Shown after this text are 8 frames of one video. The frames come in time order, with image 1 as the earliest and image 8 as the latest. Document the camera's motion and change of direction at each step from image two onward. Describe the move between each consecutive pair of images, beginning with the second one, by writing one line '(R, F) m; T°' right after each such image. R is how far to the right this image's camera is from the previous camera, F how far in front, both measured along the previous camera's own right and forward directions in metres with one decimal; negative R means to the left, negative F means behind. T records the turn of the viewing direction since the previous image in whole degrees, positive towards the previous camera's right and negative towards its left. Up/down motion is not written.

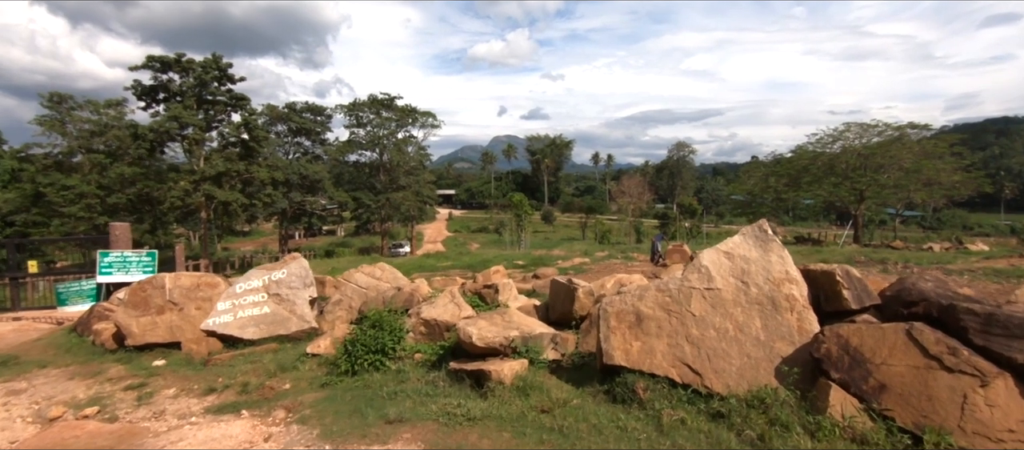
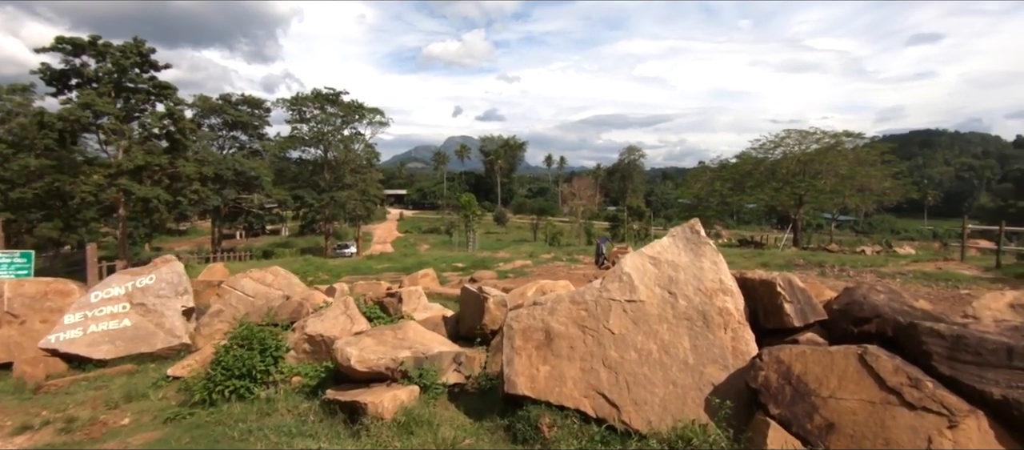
(+0.7, +1.2) m; +5°
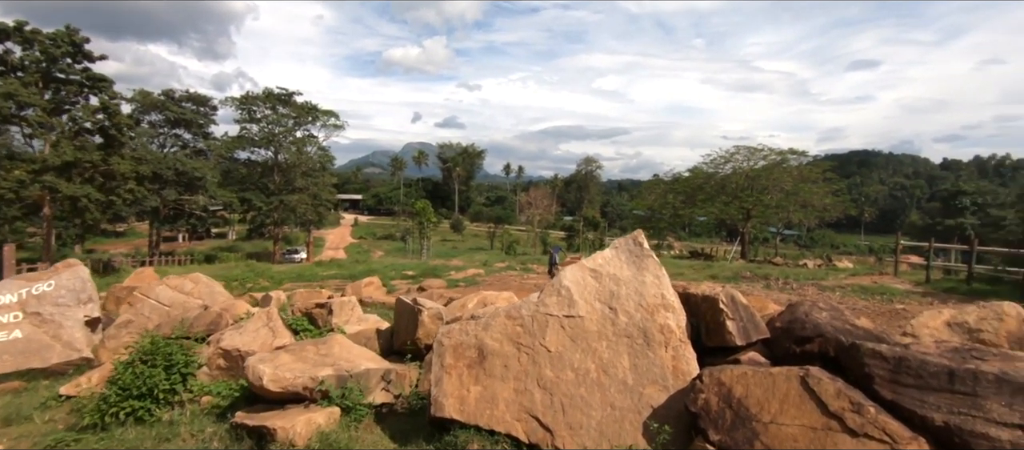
(+0.2, +0.4) m; +4°
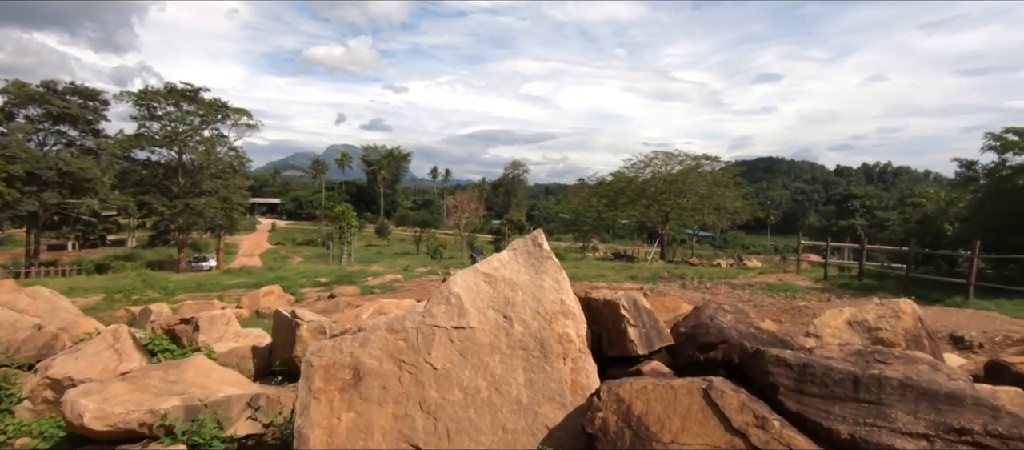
(+0.4, +0.6) m; +8°
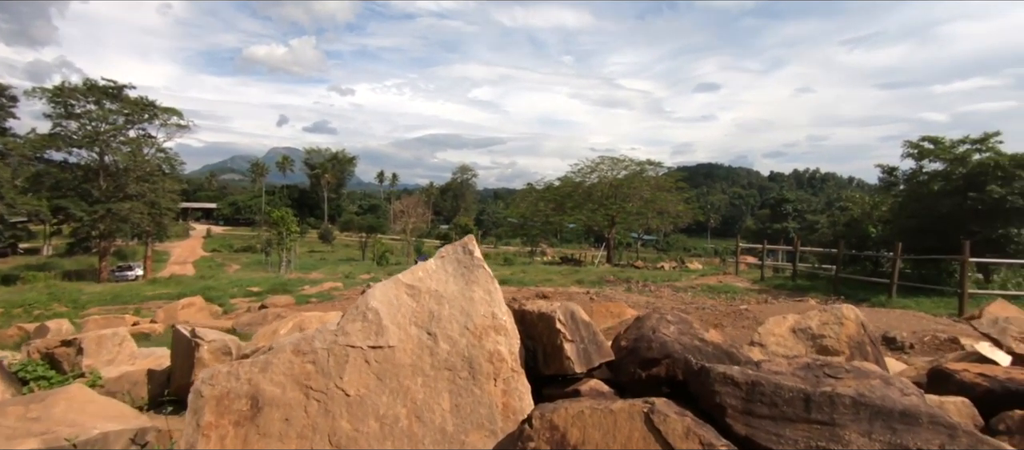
(+0.2, +0.4) m; +5°
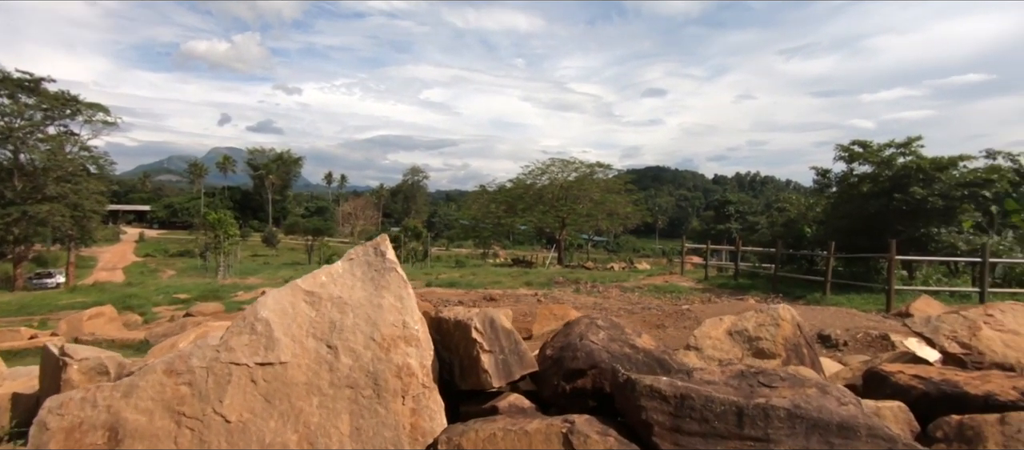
(+0.3, +0.4) m; +5°
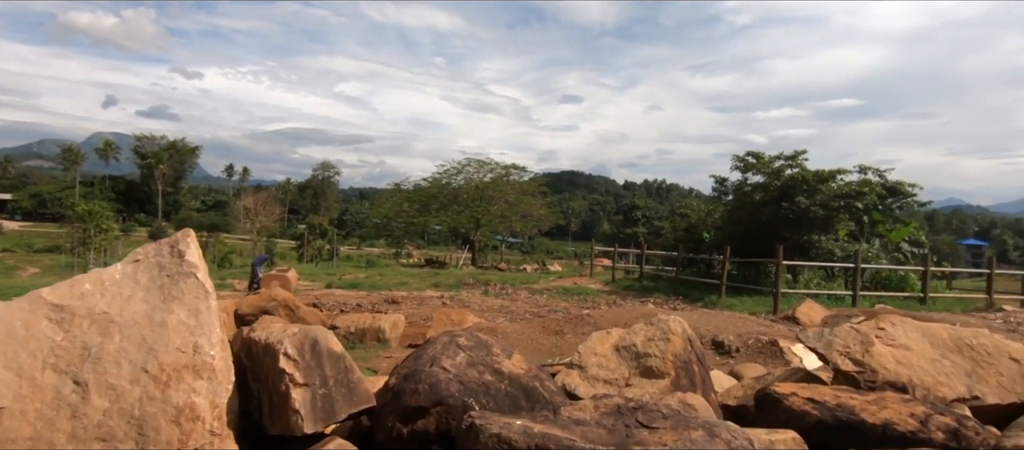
(+0.4, +0.7) m; +9°
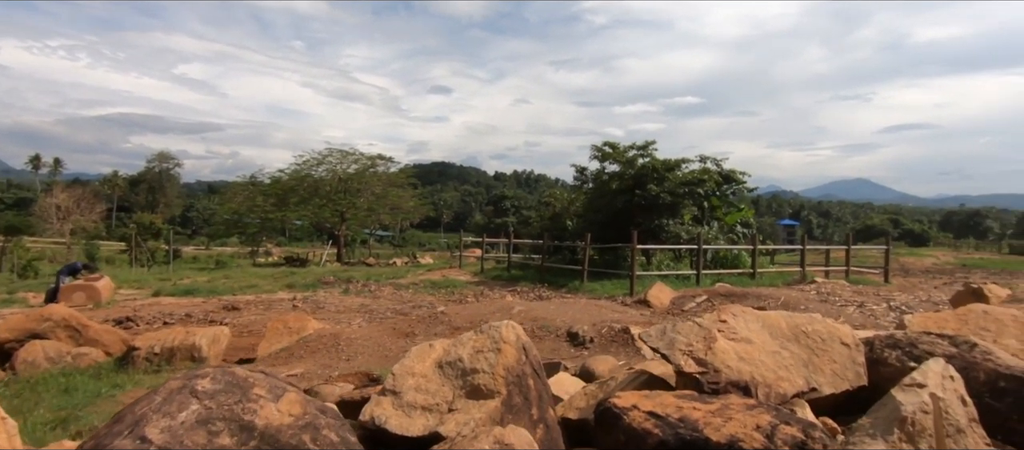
(+0.5, +0.7) m; +13°
